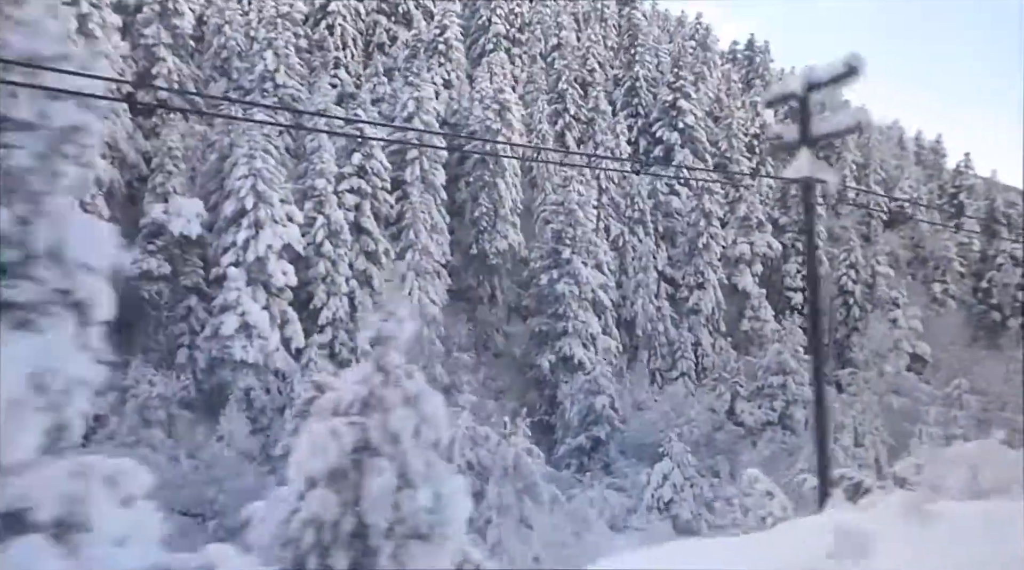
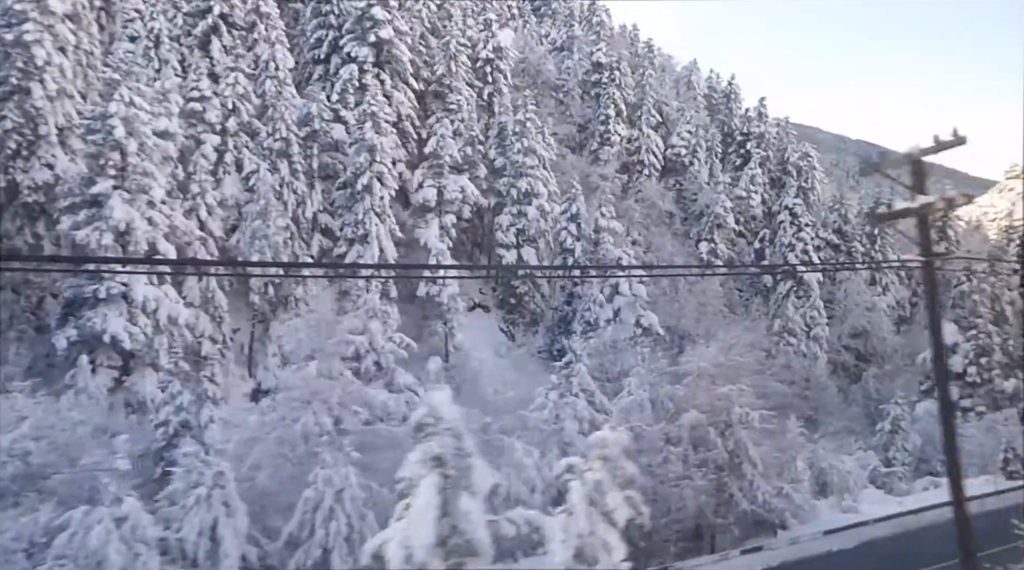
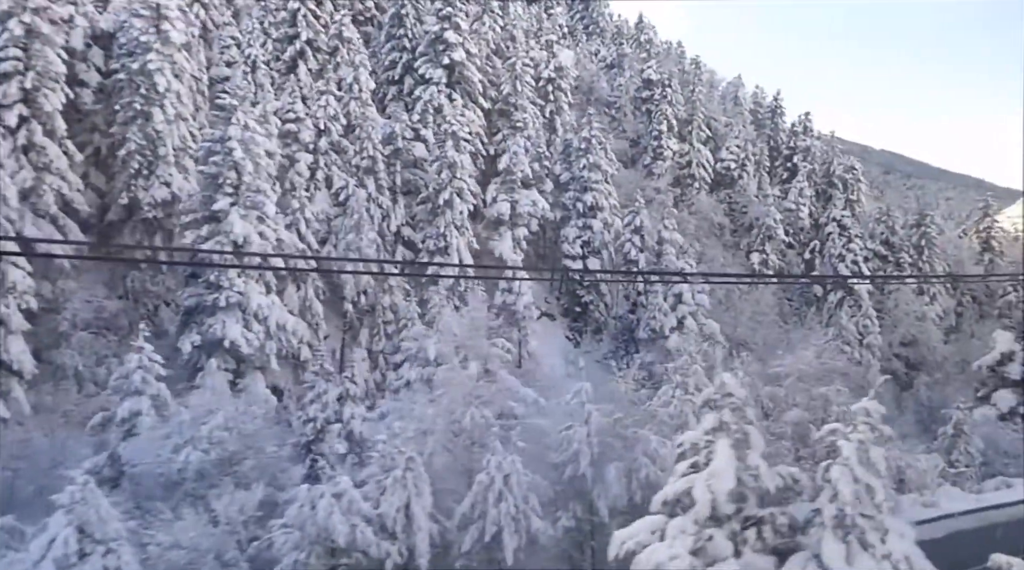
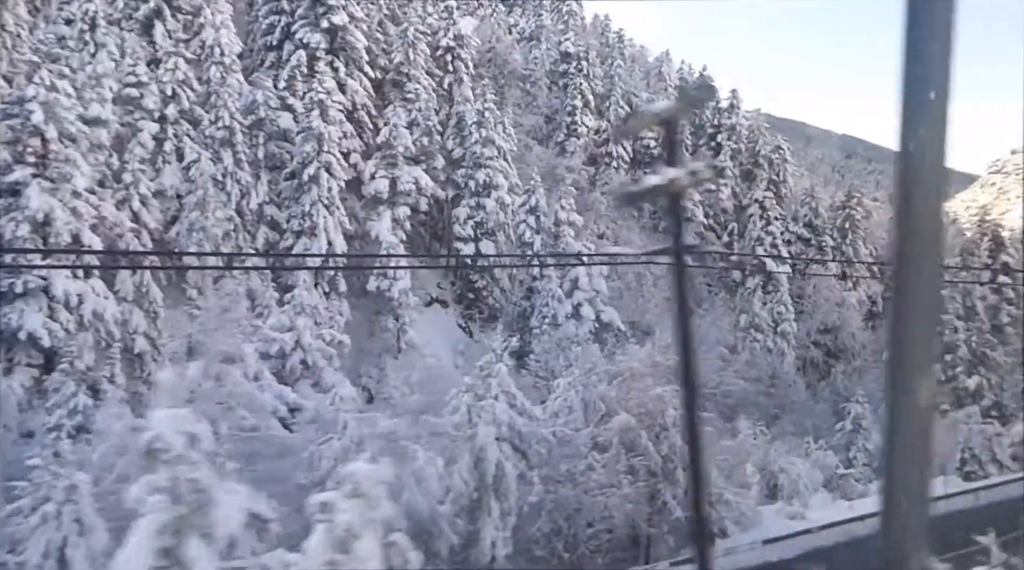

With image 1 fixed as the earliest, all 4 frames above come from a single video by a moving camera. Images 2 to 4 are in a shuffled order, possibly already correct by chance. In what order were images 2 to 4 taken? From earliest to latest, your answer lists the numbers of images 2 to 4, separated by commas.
3, 2, 4
